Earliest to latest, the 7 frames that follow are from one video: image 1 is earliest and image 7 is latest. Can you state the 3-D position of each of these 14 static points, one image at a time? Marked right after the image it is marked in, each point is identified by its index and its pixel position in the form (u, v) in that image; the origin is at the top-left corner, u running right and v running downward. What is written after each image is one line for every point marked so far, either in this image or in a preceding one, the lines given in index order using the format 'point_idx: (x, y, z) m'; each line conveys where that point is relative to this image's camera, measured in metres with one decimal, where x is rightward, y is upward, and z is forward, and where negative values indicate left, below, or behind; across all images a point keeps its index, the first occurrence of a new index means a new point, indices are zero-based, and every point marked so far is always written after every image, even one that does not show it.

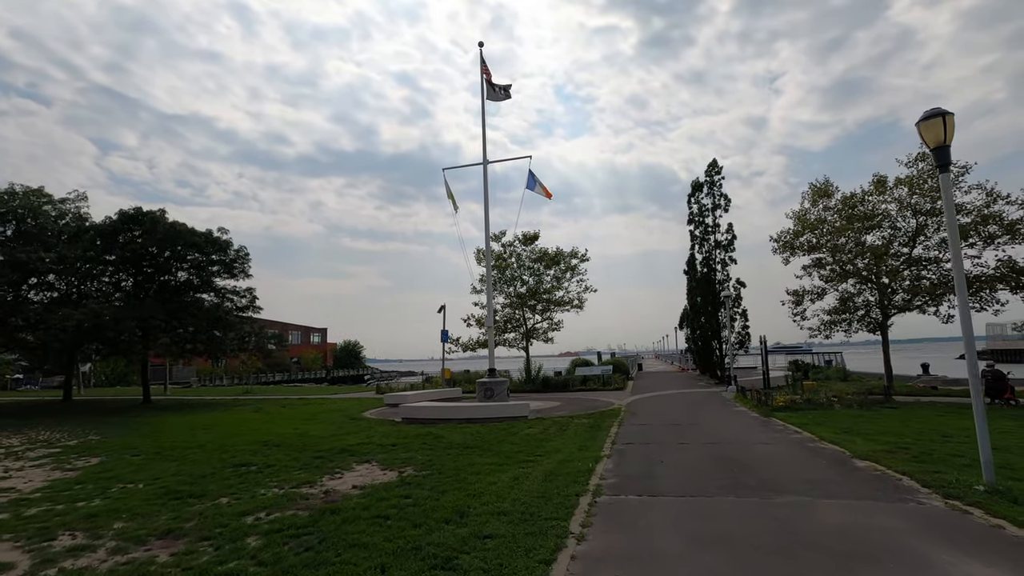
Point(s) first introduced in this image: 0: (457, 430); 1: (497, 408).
0: (-1.5, -4.1, +15.3) m
1: (-0.5, -4.2, +18.9) m
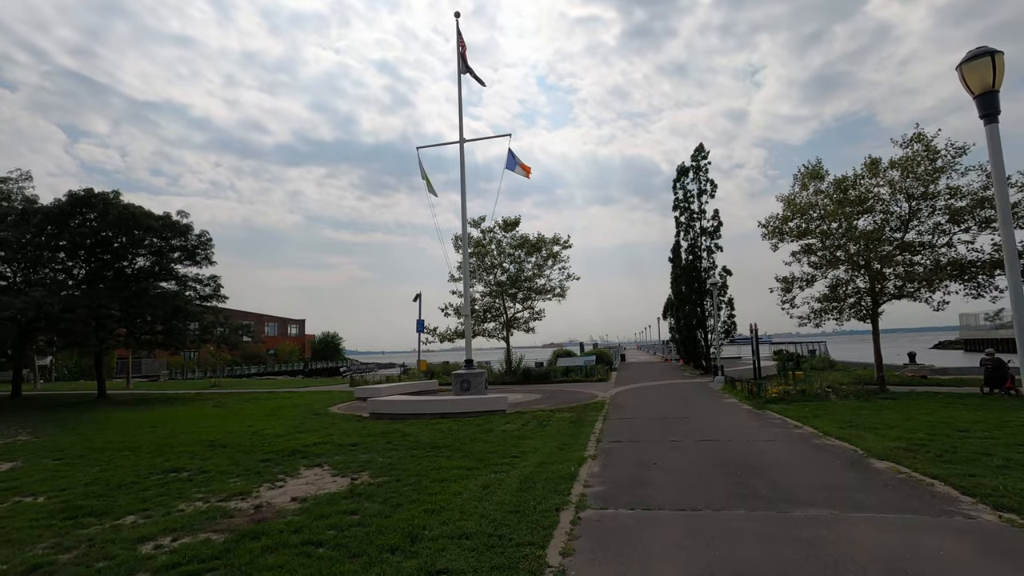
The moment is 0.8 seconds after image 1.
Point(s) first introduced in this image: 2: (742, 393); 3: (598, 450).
0: (-2.2, -3.6, +14.0) m
1: (-1.3, -3.7, +17.5) m
2: (+8.3, -3.8, +19.6) m
3: (+1.6, -3.1, +10.4) m
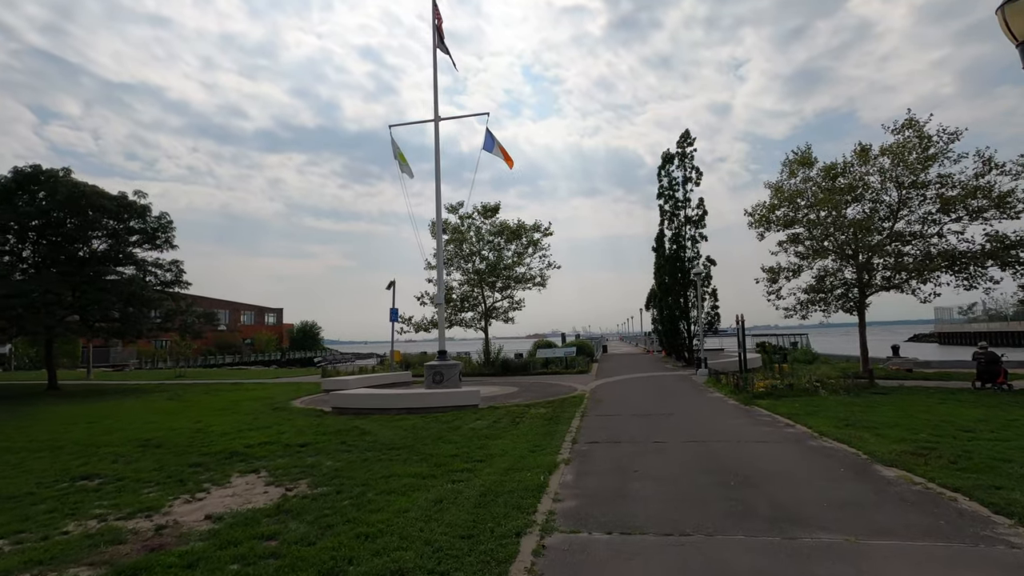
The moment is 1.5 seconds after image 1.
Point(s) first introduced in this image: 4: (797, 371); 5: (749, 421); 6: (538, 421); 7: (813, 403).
0: (-2.9, -3.2, +12.7) m
1: (-2.1, -3.2, +16.3) m
2: (+7.4, -3.4, +18.7) m
3: (+1.0, -2.8, +9.3) m
4: (+10.2, -2.9, +19.5) m
5: (+5.3, -3.0, +12.3) m
6: (+0.6, -3.2, +13.1) m
7: (+7.9, -3.1, +14.5) m
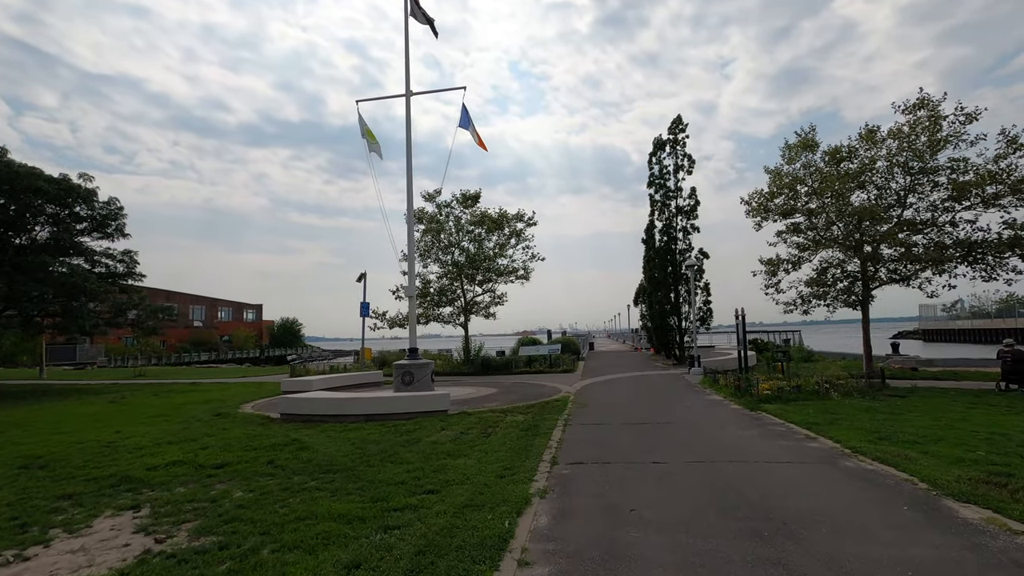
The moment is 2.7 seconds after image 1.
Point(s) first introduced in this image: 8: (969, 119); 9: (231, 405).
0: (-3.5, -3.0, +10.7) m
1: (-2.8, -2.9, +14.3) m
2: (+6.7, -3.1, +16.9) m
3: (+0.5, -2.6, +7.4) m
4: (+9.4, -2.7, +17.8) m
5: (+4.8, -2.7, +10.5) m
6: (0.0, -2.9, +11.2) m
7: (+7.3, -2.8, +12.7) m
8: (+16.3, +6.0, +19.5) m
9: (-9.2, -3.8, +17.9) m
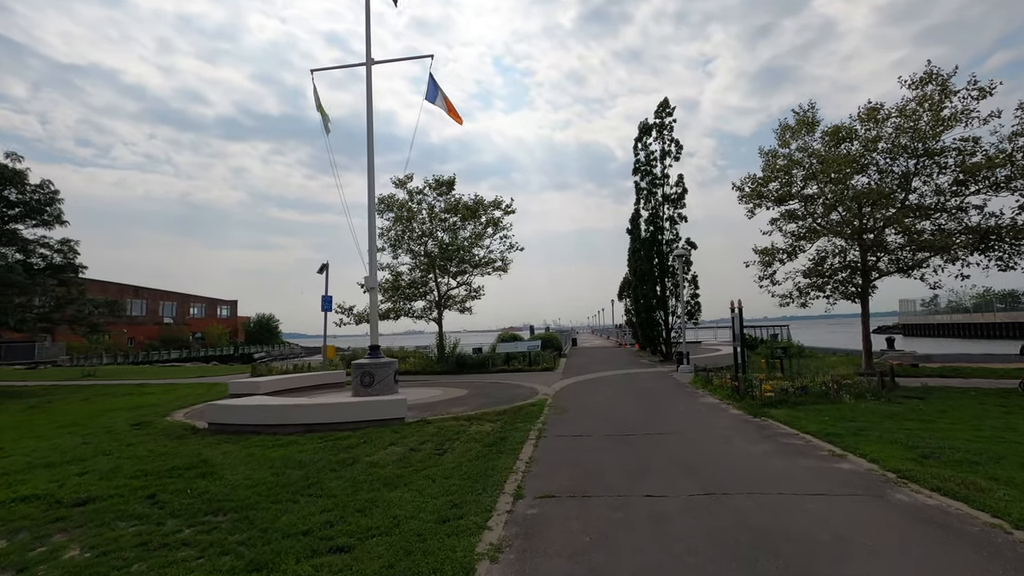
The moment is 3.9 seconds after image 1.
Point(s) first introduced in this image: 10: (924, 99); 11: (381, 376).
0: (-4.1, -2.7, +8.6) m
1: (-3.5, -2.7, +12.2) m
2: (+5.8, -2.8, +15.2) m
3: (0.0, -2.4, +5.4) m
4: (+8.6, -2.4, +16.1) m
5: (+4.1, -2.5, +8.6) m
6: (-0.6, -2.7, +9.2) m
7: (+6.6, -2.5, +10.9) m
8: (+15.4, +6.4, +18.0) m
9: (-10.0, -3.5, +15.7) m
10: (+14.7, +6.8, +19.5) m
11: (-4.2, -2.8, +17.5) m
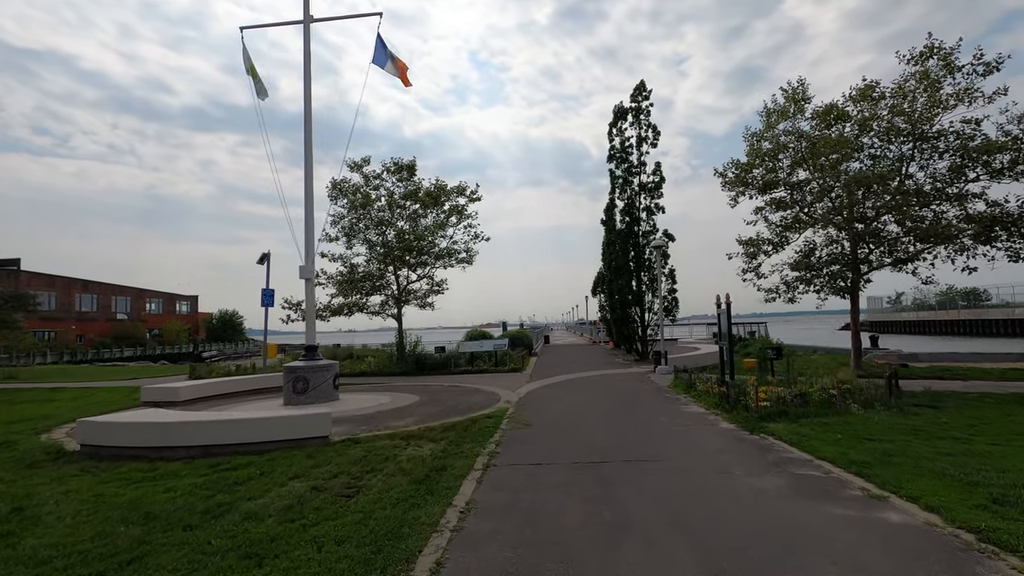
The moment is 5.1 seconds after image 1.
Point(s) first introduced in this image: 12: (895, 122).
0: (-4.9, -2.5, +6.2) m
1: (-4.5, -2.5, +9.9) m
2: (+4.8, -2.6, +13.2) m
3: (-0.7, -2.2, +3.2) m
4: (+7.5, -2.2, +14.2) m
5: (+3.3, -2.3, +6.6) m
6: (-1.4, -2.5, +7.0) m
7: (+5.7, -2.4, +9.1) m
8: (+14.2, +6.5, +16.4) m
9: (-11.1, -3.3, +13.0) m
10: (+13.5, +6.9, +18.0) m
11: (-5.4, -2.6, +15.1) m
12: (+13.0, +5.7, +18.6) m
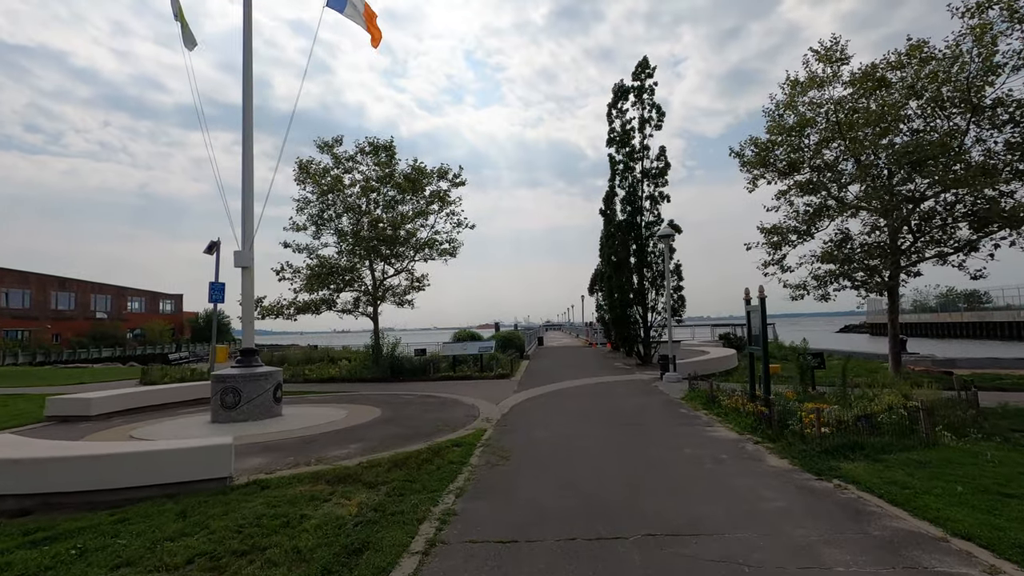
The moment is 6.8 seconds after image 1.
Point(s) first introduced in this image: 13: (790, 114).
0: (-5.2, -2.3, +3.4) m
1: (-4.8, -2.2, +7.0) m
2: (+4.3, -2.4, +10.4) m
3: (-1.0, -2.0, +0.4) m
4: (+7.0, -2.0, +11.5) m
5: (+3.0, -2.1, +3.8) m
6: (-1.8, -2.3, +4.1) m
7: (+5.3, -2.2, +6.3) m
8: (+13.8, +6.7, +13.7) m
9: (-11.5, -3.0, +10.1) m
10: (+13.1, +7.1, +15.2) m
11: (-5.8, -2.4, +12.2) m
12: (+12.6, +5.8, +15.9) m
13: (+9.3, +5.8, +18.3) m
